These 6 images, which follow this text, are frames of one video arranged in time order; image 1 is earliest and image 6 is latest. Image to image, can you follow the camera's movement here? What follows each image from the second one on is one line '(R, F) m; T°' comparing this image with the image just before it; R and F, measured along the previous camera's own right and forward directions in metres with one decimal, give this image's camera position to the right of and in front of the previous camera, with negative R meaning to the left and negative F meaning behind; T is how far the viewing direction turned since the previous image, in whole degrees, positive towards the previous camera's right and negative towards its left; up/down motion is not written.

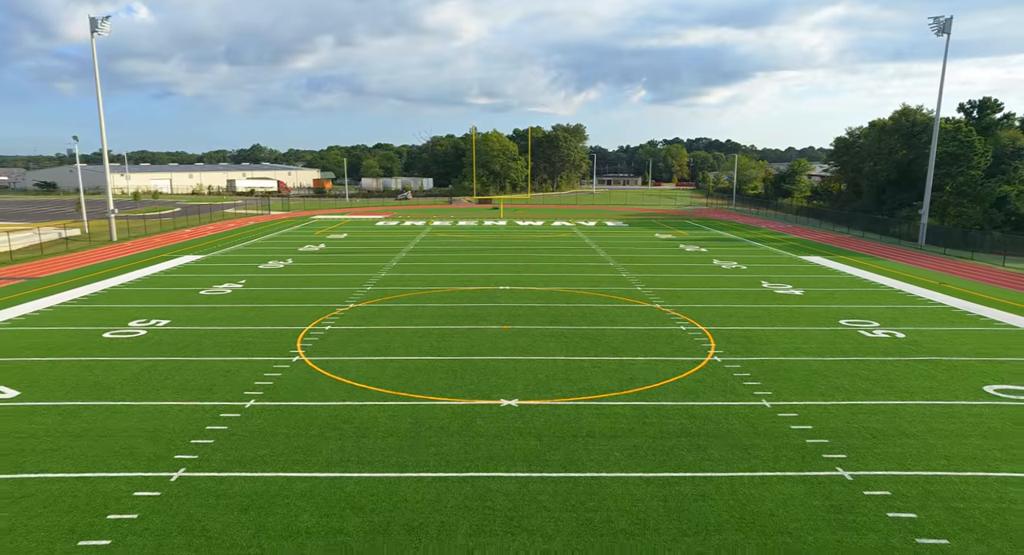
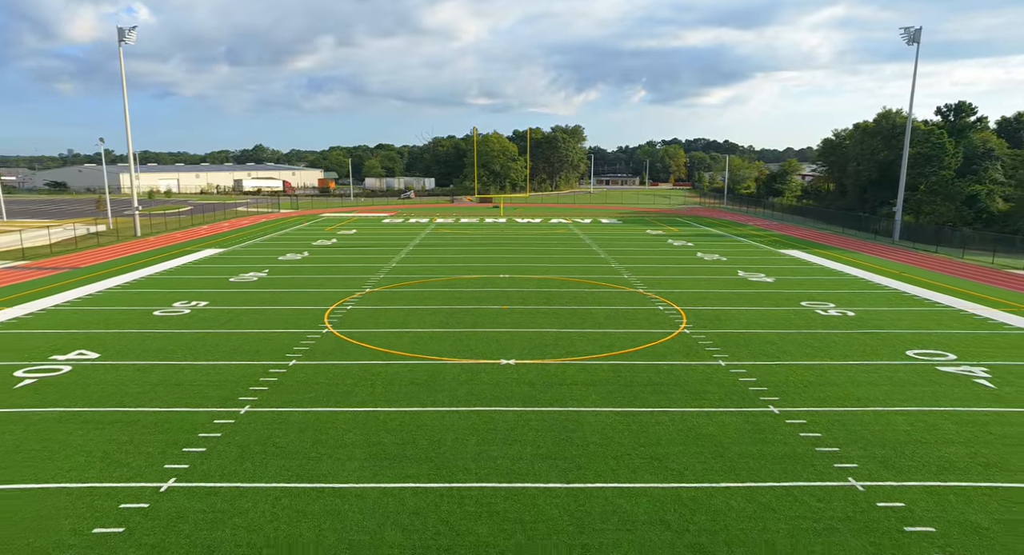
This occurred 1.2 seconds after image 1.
(0.0, -1.9) m; 0°
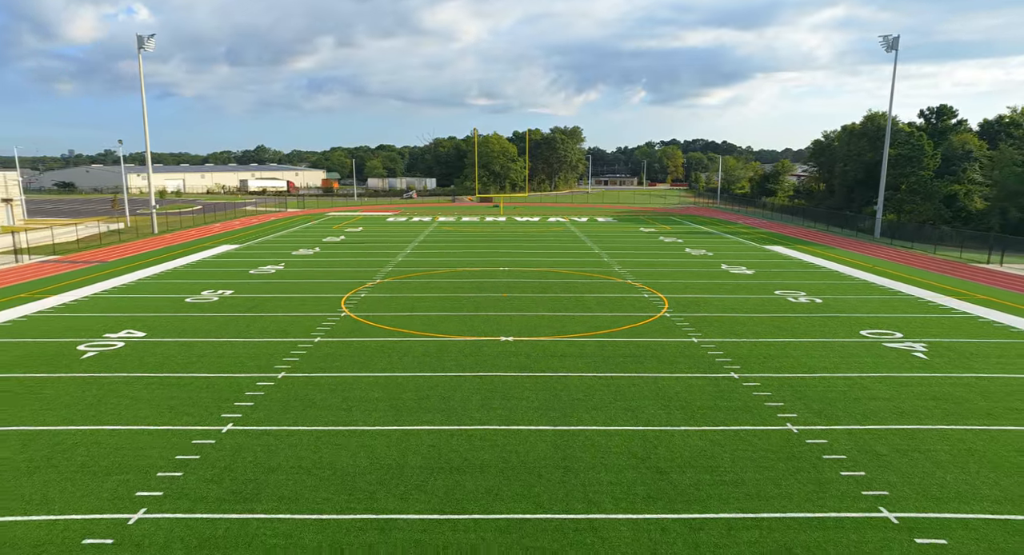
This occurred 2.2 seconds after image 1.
(0.0, -1.5) m; 0°
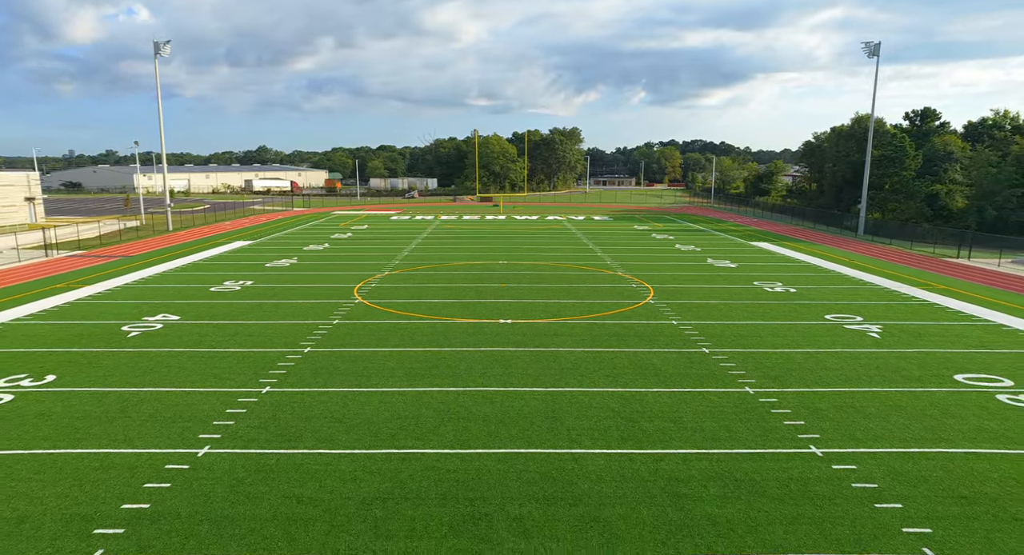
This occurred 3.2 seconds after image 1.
(0.0, -1.4) m; 0°
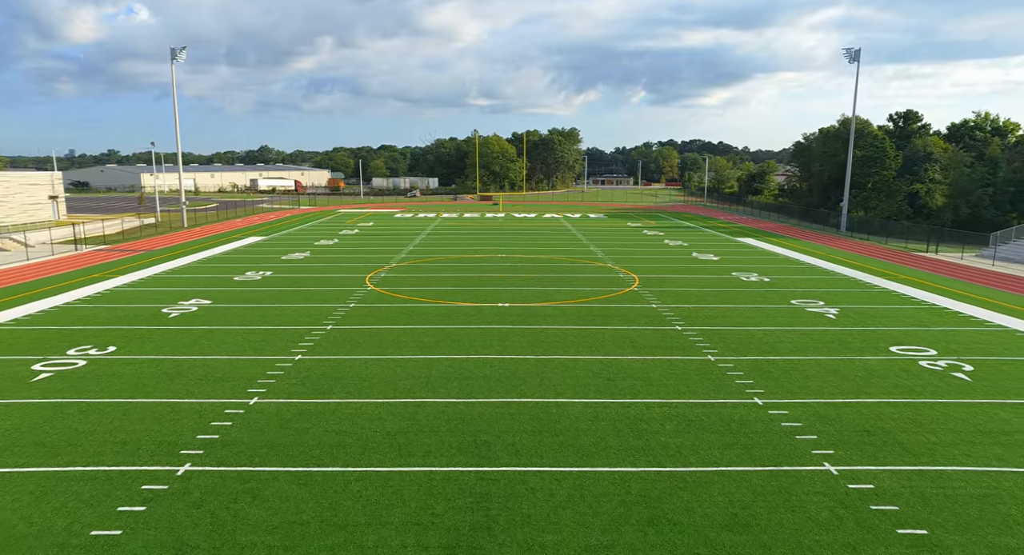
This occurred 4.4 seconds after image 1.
(+0.1, -1.7) m; 0°
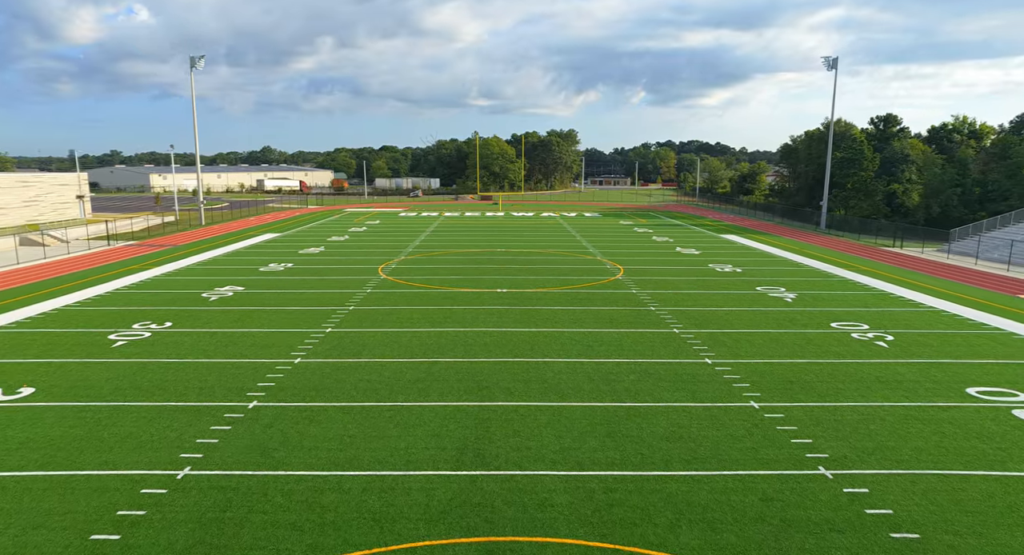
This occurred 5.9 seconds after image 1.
(+0.1, -2.1) m; 0°
